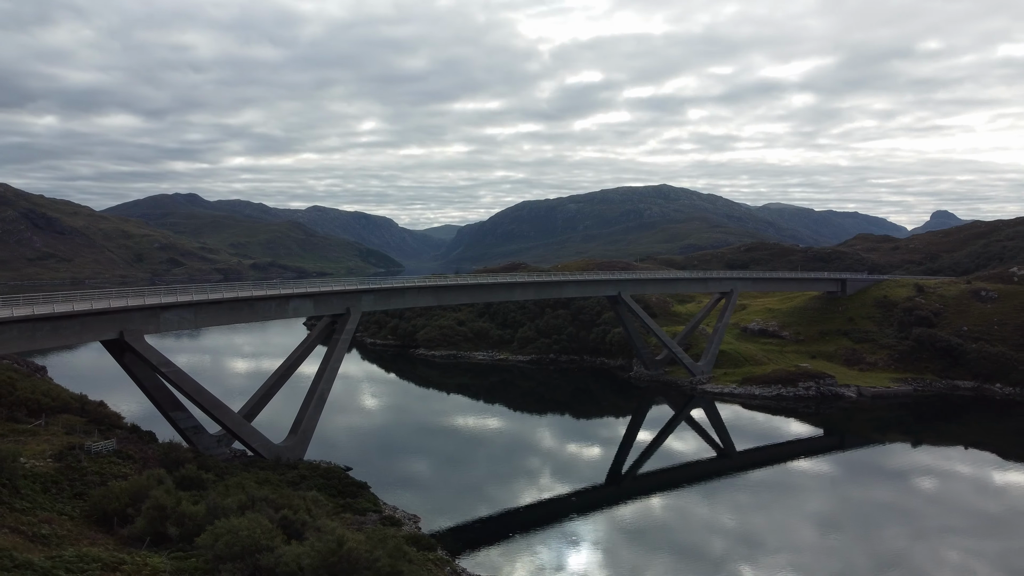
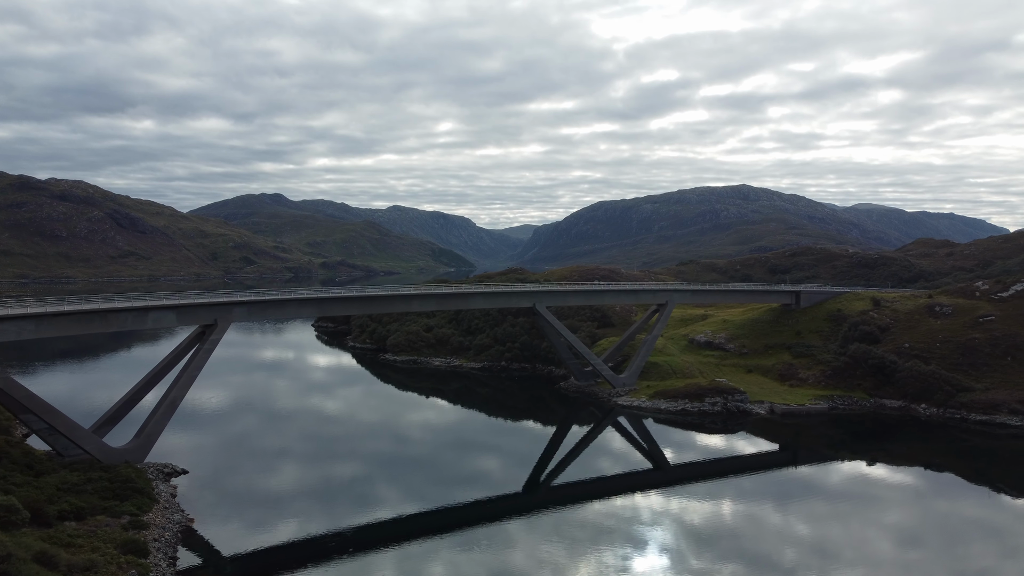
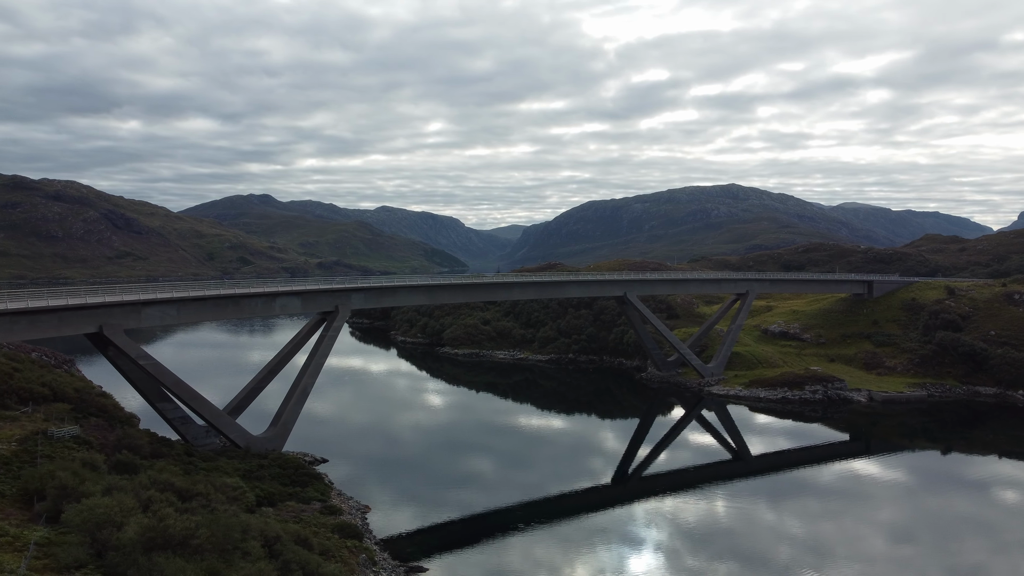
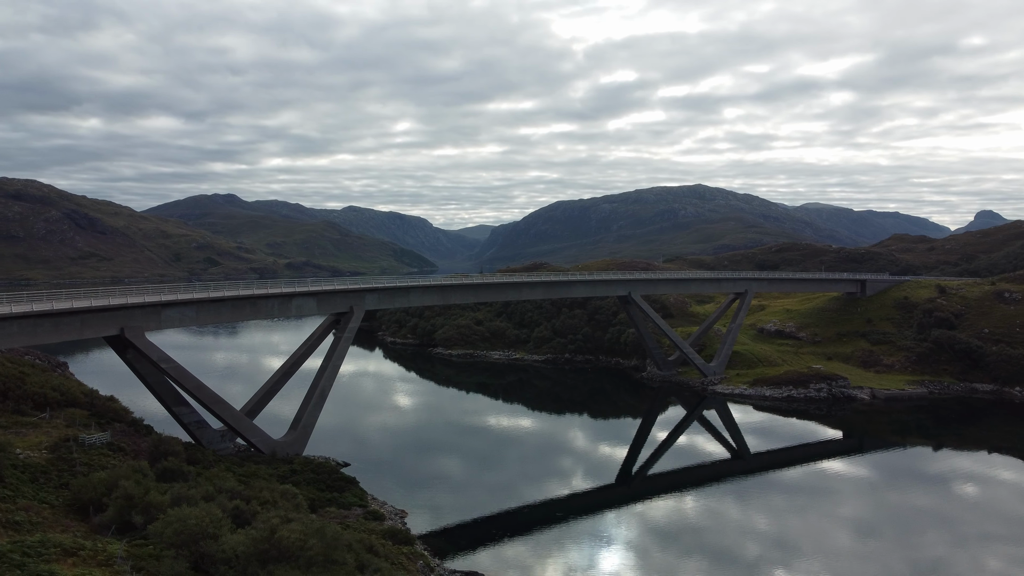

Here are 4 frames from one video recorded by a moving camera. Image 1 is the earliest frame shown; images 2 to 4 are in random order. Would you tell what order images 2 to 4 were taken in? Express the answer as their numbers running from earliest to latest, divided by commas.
4, 3, 2
